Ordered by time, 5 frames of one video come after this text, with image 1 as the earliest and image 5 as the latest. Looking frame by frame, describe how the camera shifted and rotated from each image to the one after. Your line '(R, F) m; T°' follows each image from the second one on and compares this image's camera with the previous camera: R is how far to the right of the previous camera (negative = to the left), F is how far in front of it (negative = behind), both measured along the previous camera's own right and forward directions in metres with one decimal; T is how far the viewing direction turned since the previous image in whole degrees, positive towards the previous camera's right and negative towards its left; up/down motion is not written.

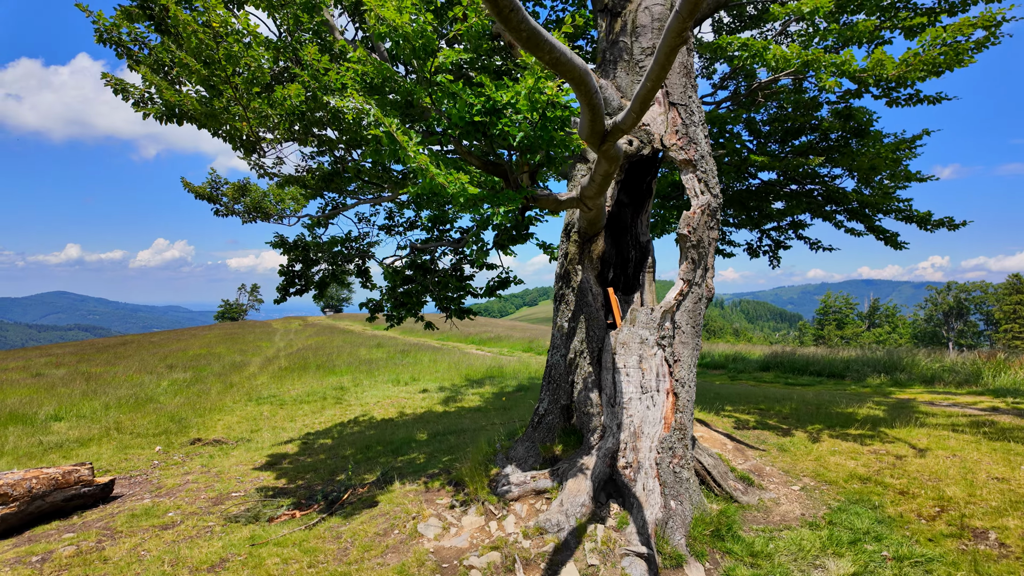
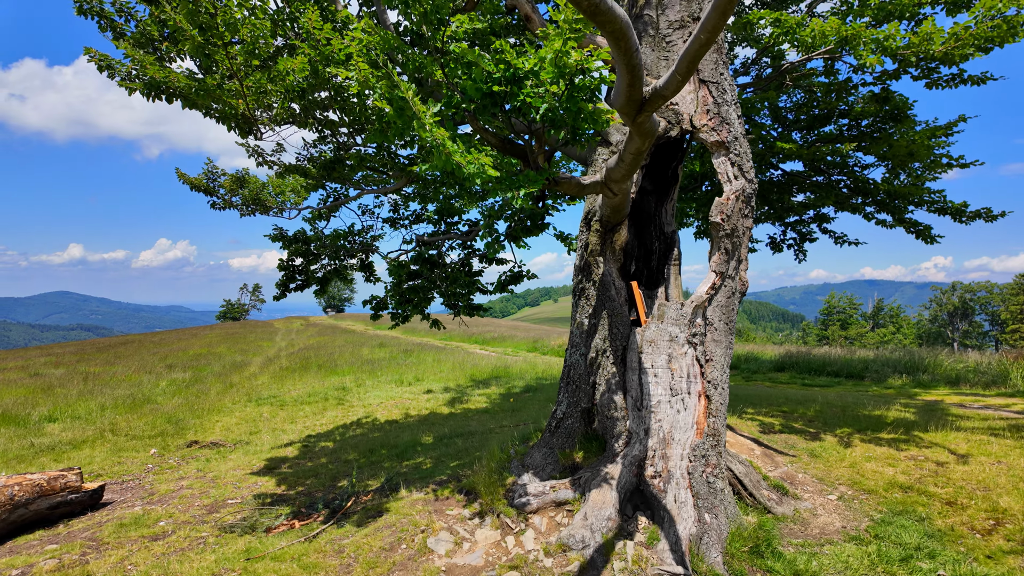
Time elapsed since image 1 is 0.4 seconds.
(-0.2, +0.4) m; 0°
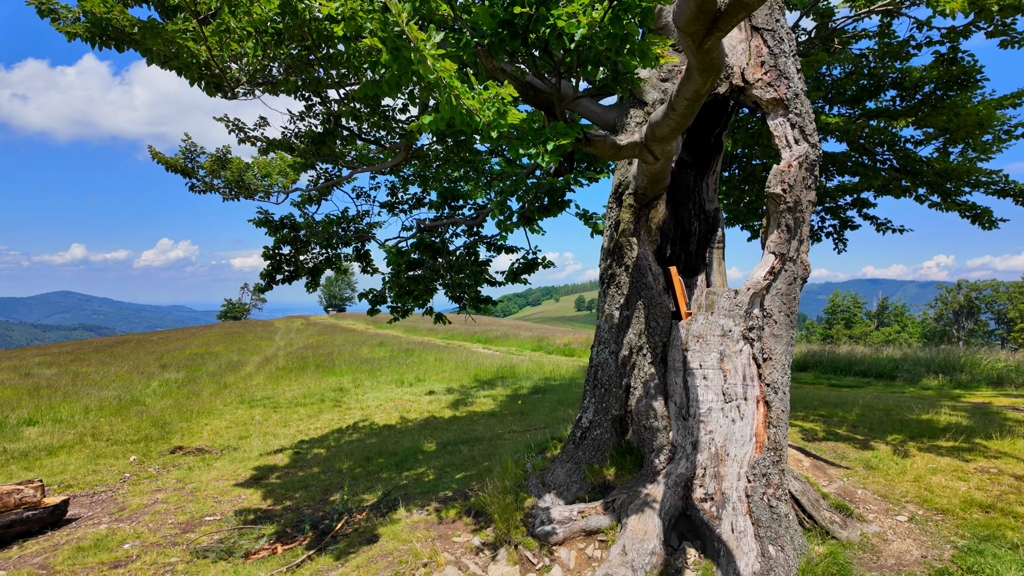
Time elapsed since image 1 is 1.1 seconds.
(-0.2, +0.8) m; 0°
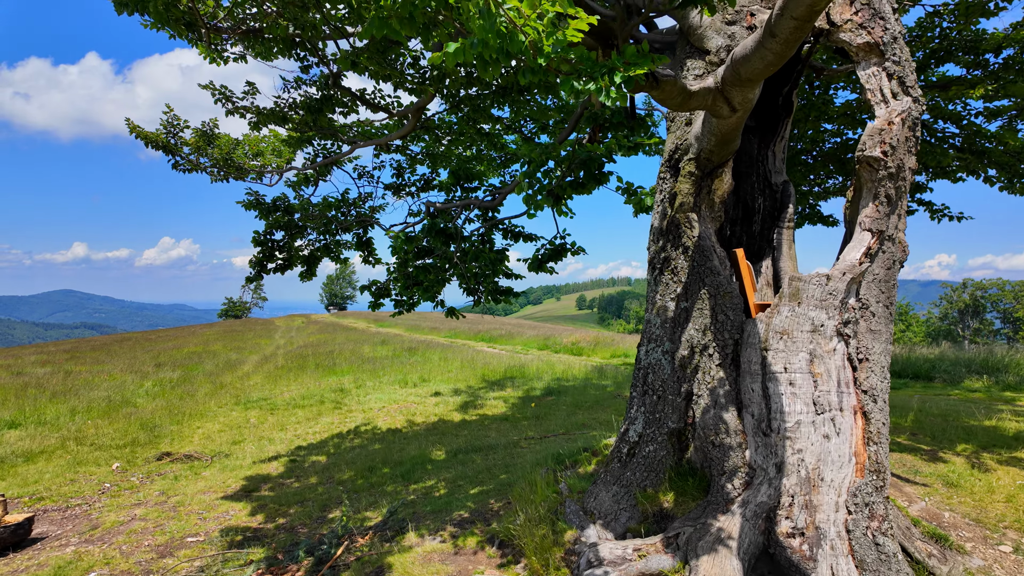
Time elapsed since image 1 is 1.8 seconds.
(-0.3, +0.8) m; 0°
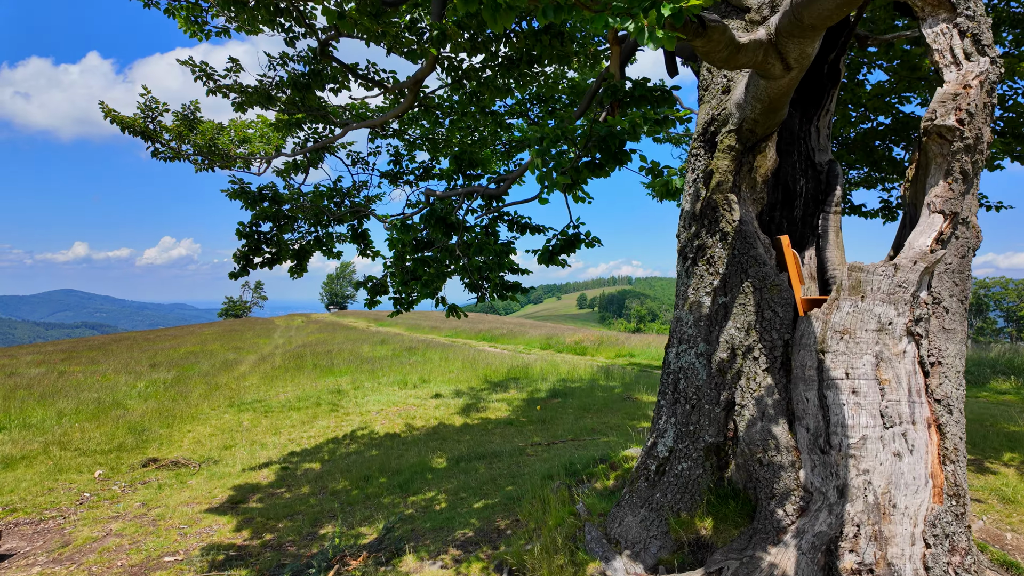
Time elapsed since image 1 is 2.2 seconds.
(-0.1, +0.5) m; 0°
